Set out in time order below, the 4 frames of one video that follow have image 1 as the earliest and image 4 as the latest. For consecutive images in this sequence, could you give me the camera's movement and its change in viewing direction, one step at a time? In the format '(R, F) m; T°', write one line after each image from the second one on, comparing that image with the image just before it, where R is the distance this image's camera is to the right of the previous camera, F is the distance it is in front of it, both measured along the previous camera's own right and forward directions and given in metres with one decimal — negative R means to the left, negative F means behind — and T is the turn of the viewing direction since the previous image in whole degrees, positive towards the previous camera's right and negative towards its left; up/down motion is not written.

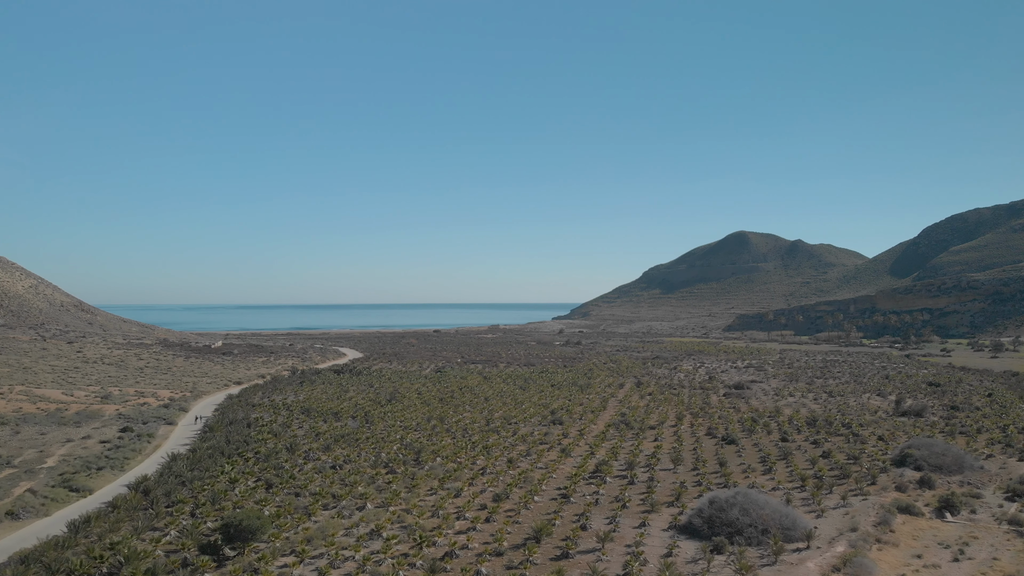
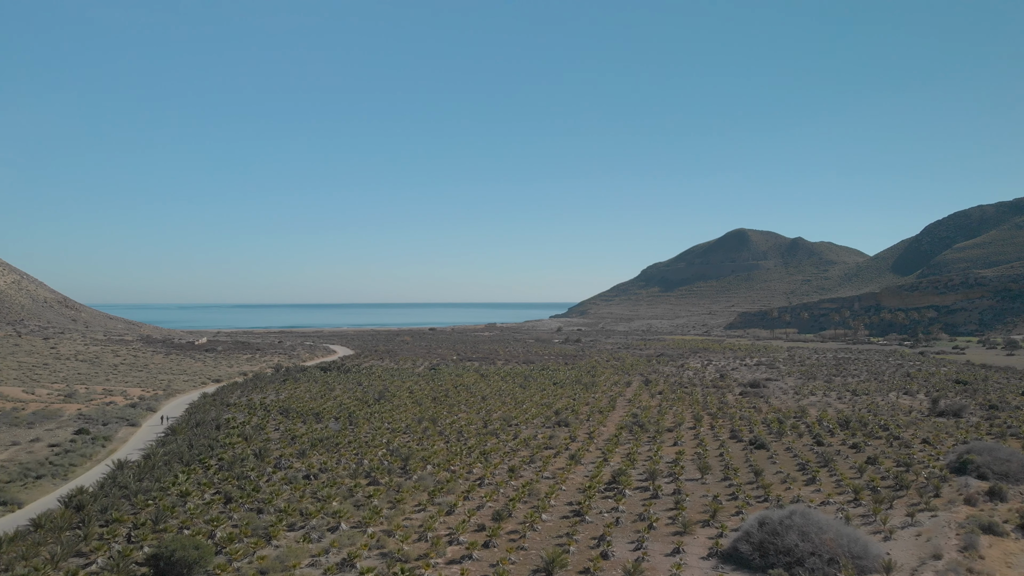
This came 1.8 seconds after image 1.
(-0.2, +3.0) m; 0°
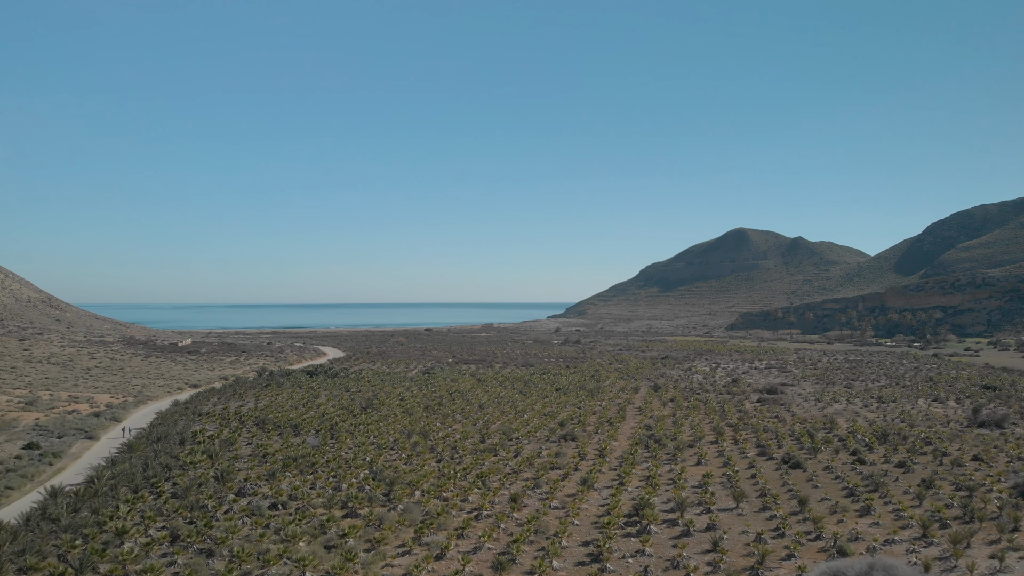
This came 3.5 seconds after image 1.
(-0.2, +2.8) m; 0°
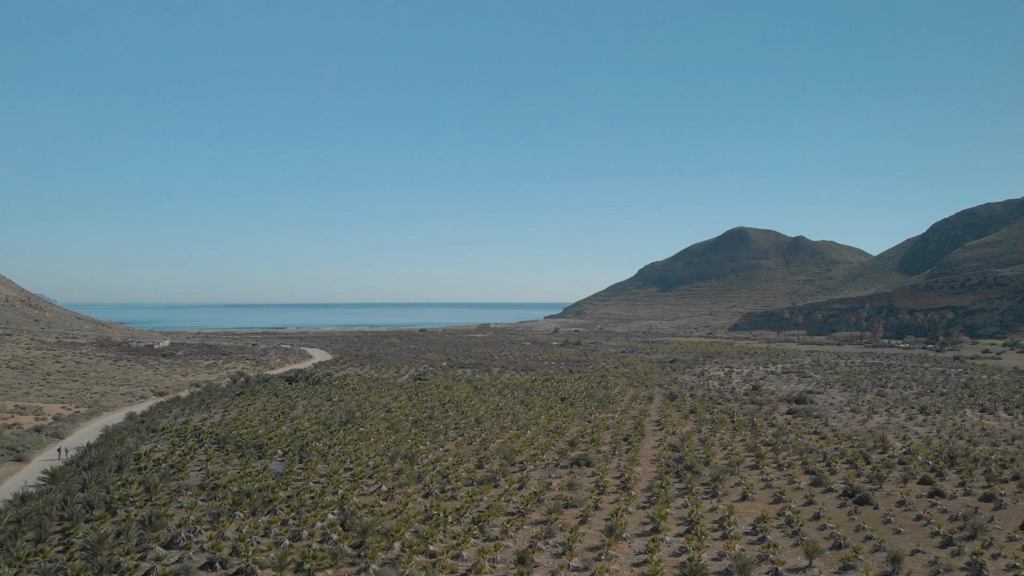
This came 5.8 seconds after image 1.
(-0.3, +3.7) m; 0°
